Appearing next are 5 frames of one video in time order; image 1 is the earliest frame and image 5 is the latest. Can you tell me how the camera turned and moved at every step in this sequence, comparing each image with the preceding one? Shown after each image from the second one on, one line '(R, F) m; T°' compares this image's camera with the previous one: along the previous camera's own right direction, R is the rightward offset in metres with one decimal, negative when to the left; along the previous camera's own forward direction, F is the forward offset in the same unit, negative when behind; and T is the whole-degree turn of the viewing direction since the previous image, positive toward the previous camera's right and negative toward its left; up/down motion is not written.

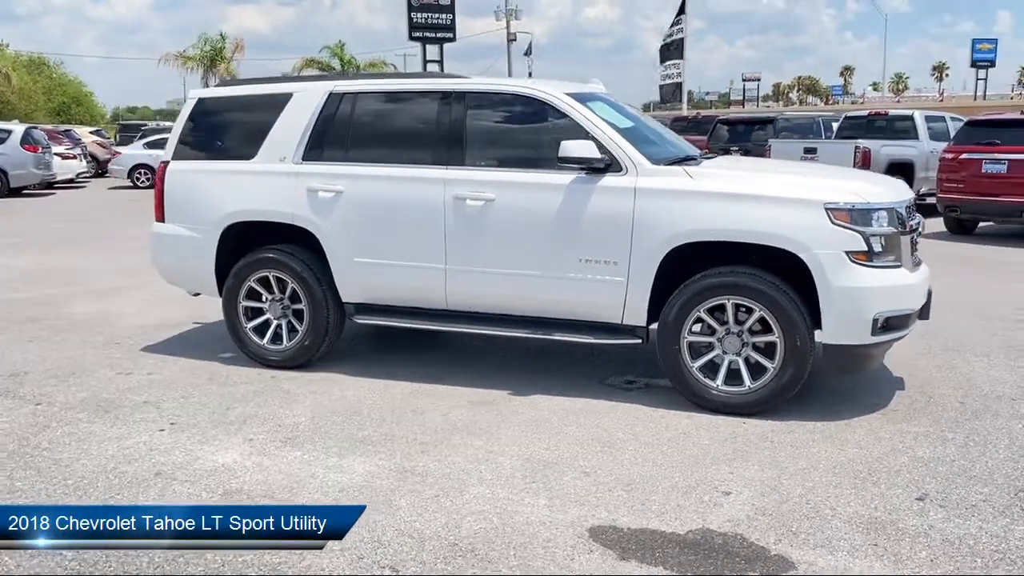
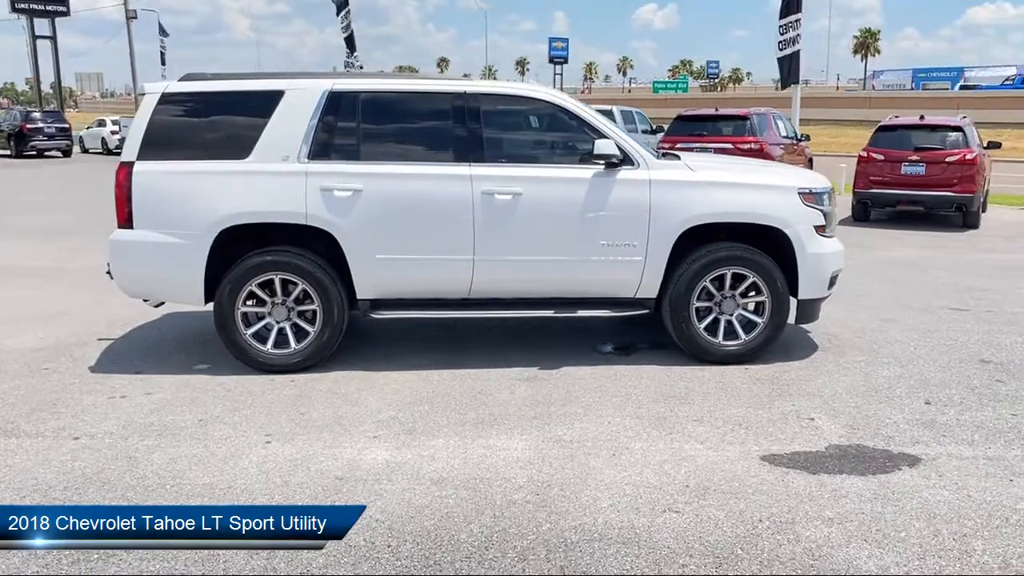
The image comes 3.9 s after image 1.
(-2.7, +0.1) m; +25°
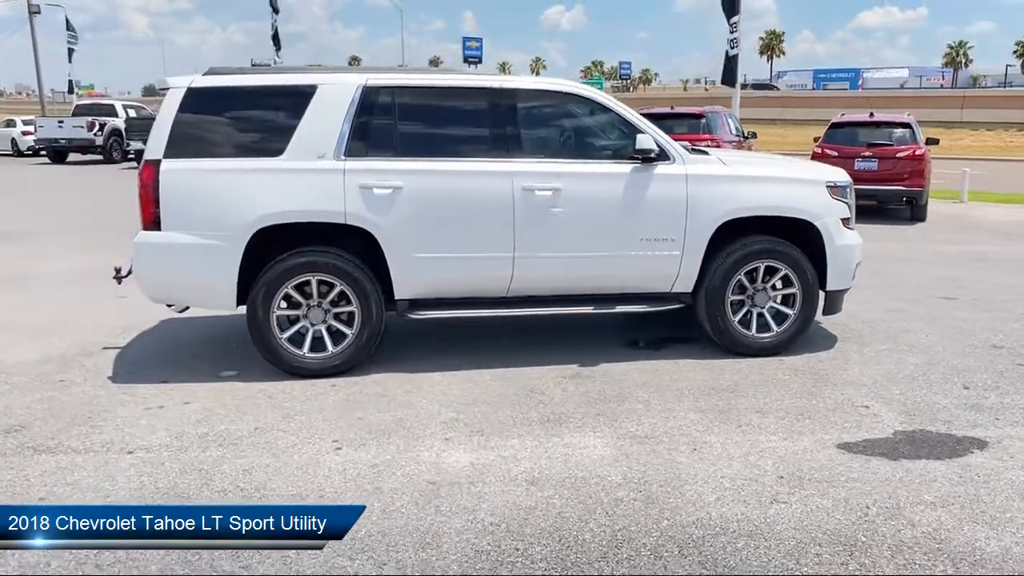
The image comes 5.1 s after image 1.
(-0.8, +0.1) m; +5°
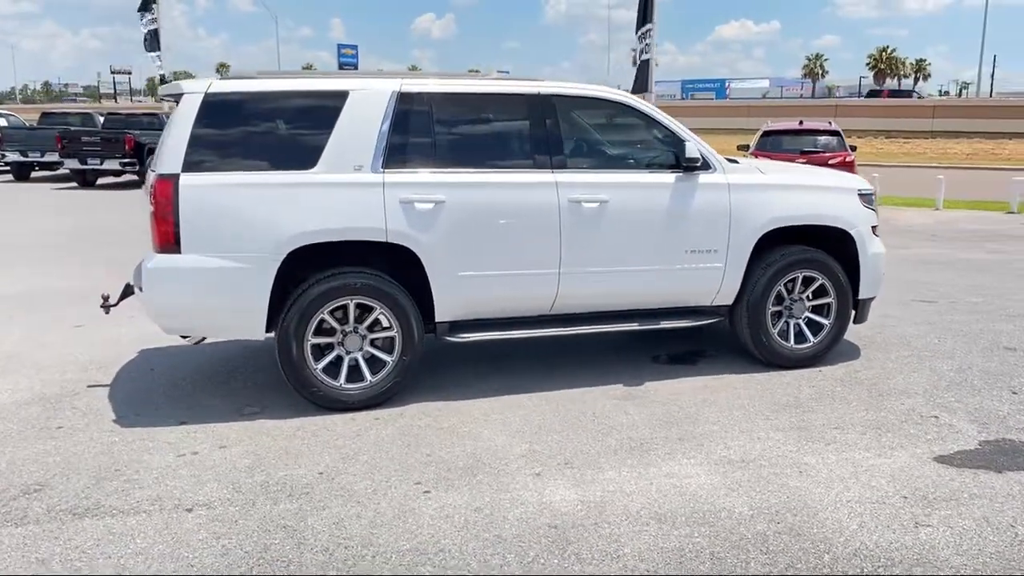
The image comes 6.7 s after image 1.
(-1.0, +0.4) m; +8°
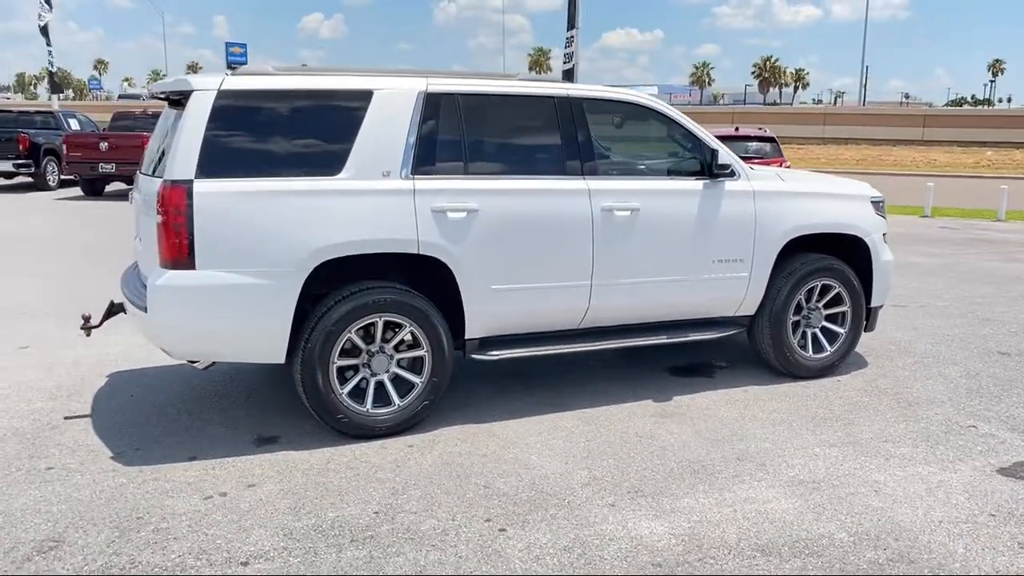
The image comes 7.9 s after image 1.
(-0.8, +0.4) m; +7°
